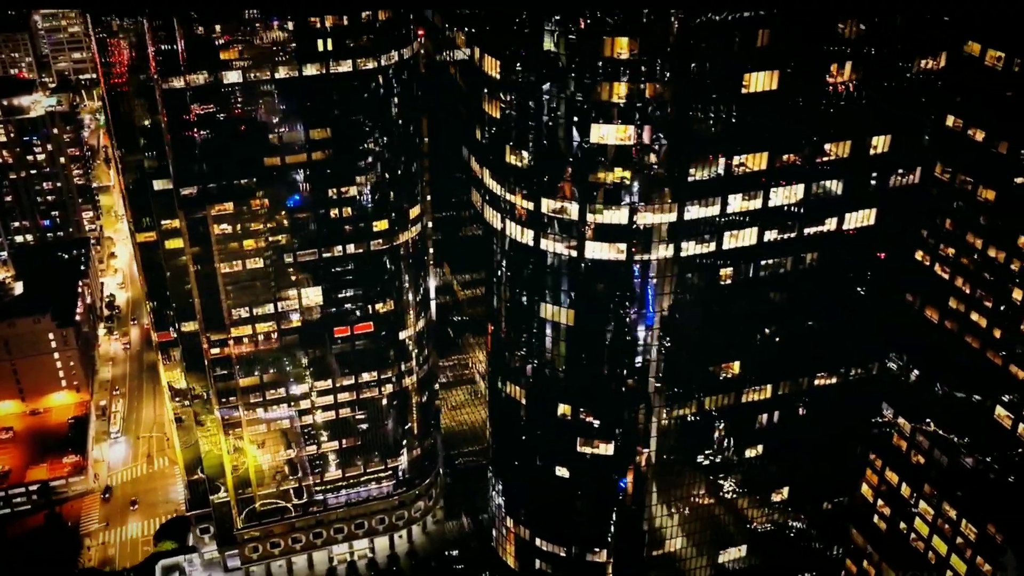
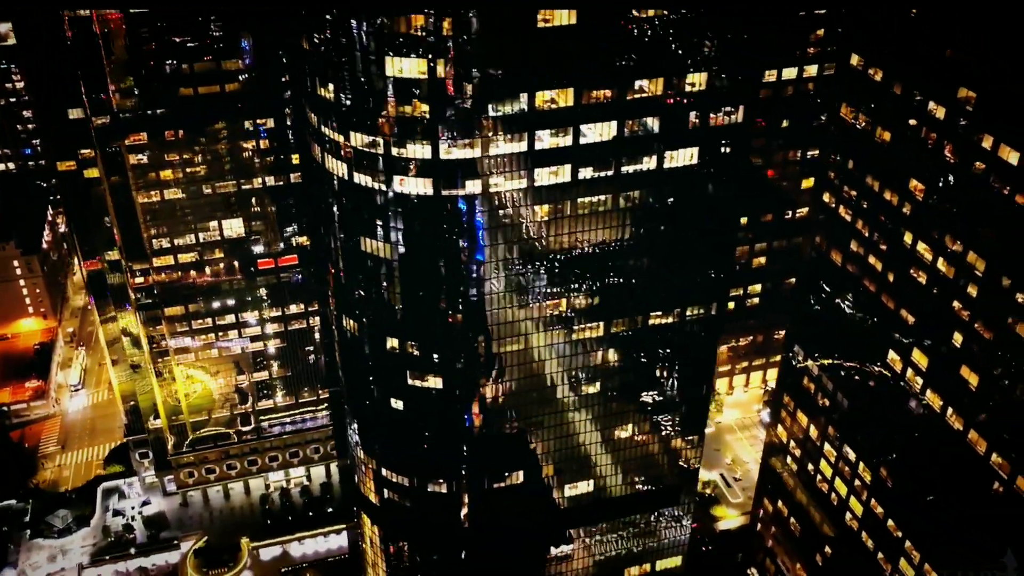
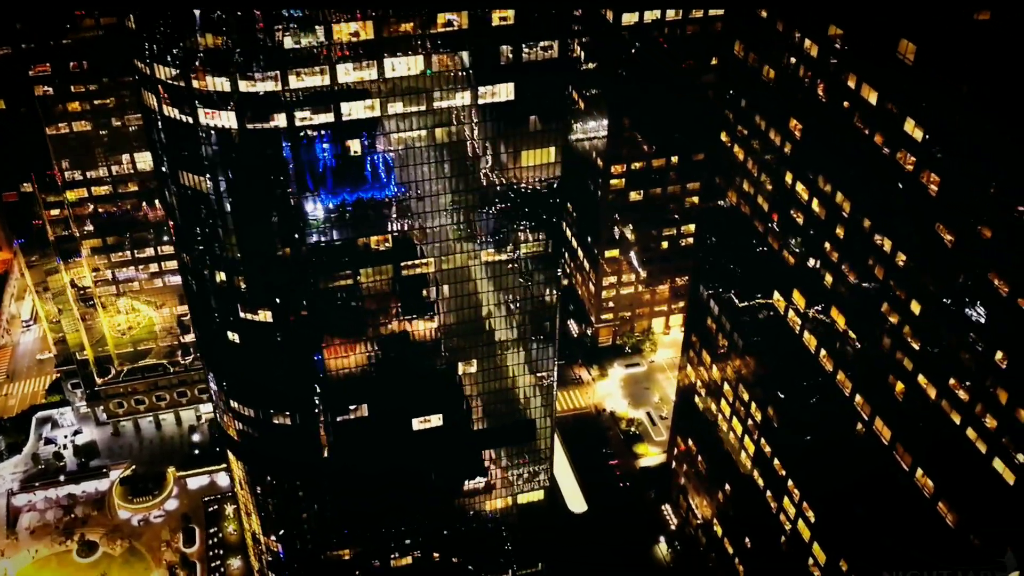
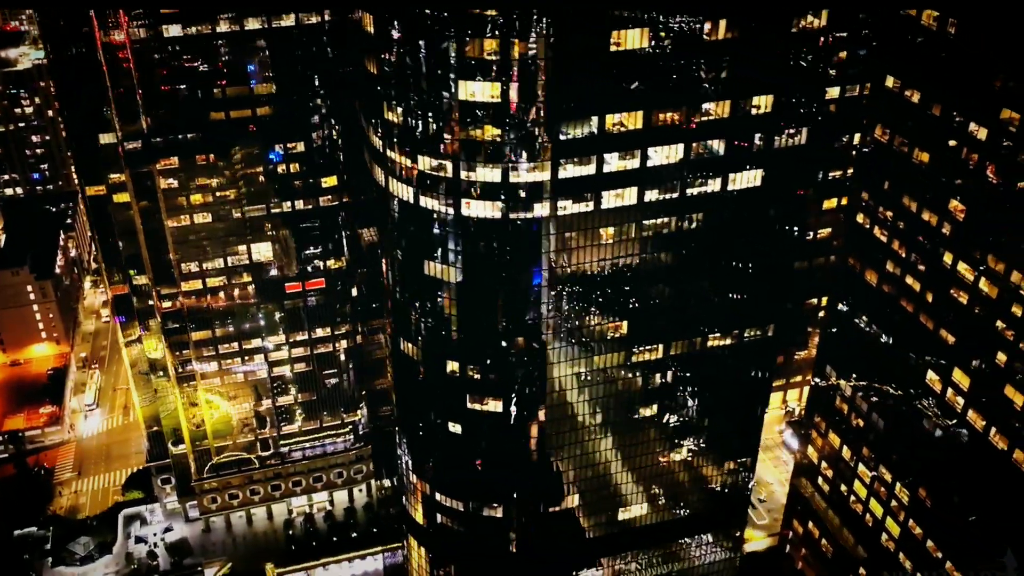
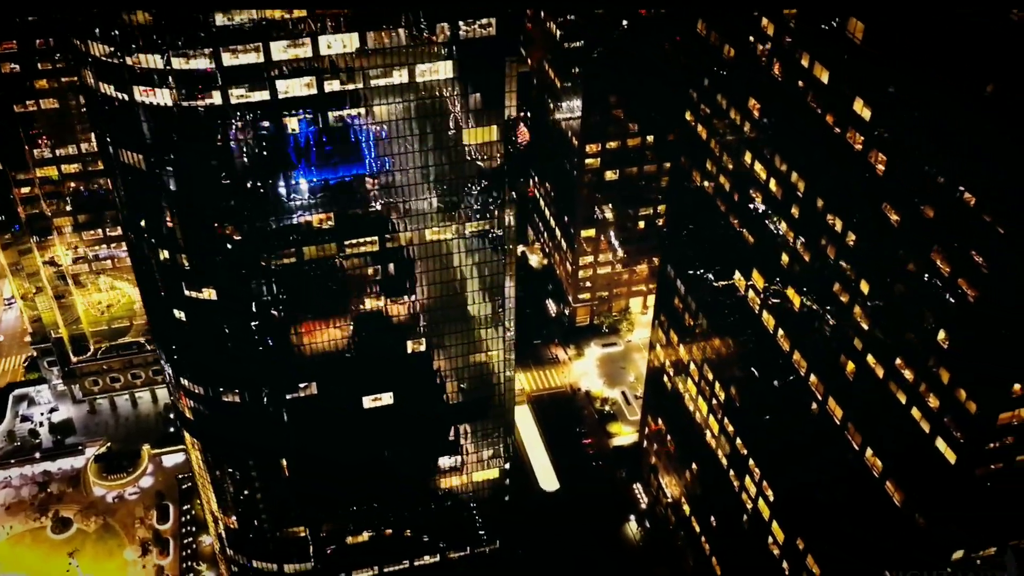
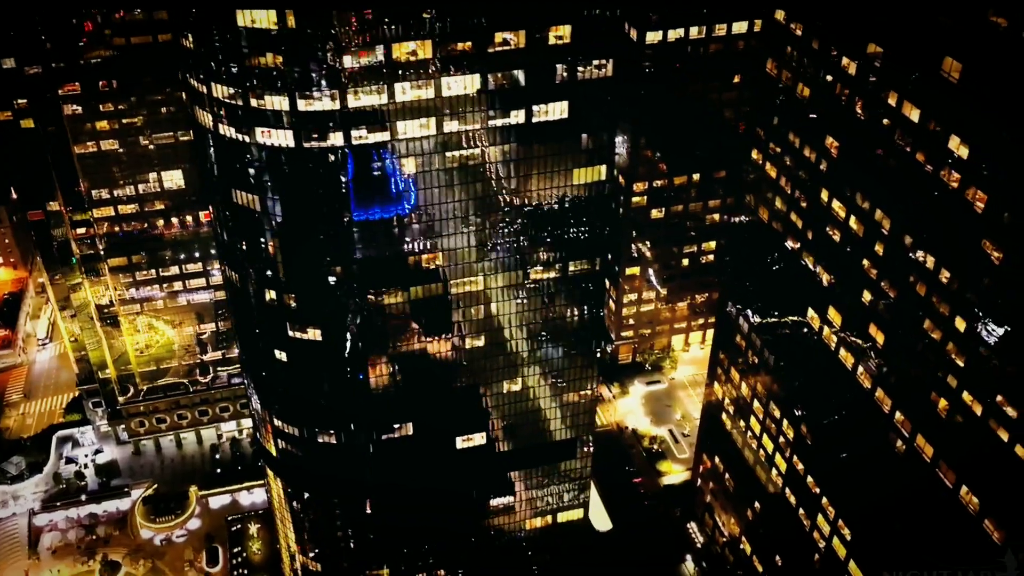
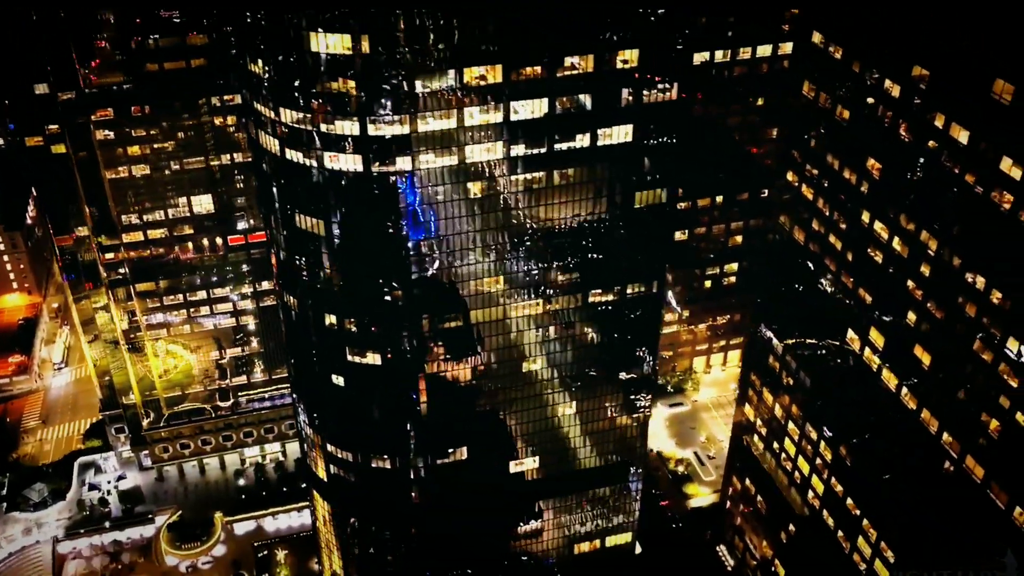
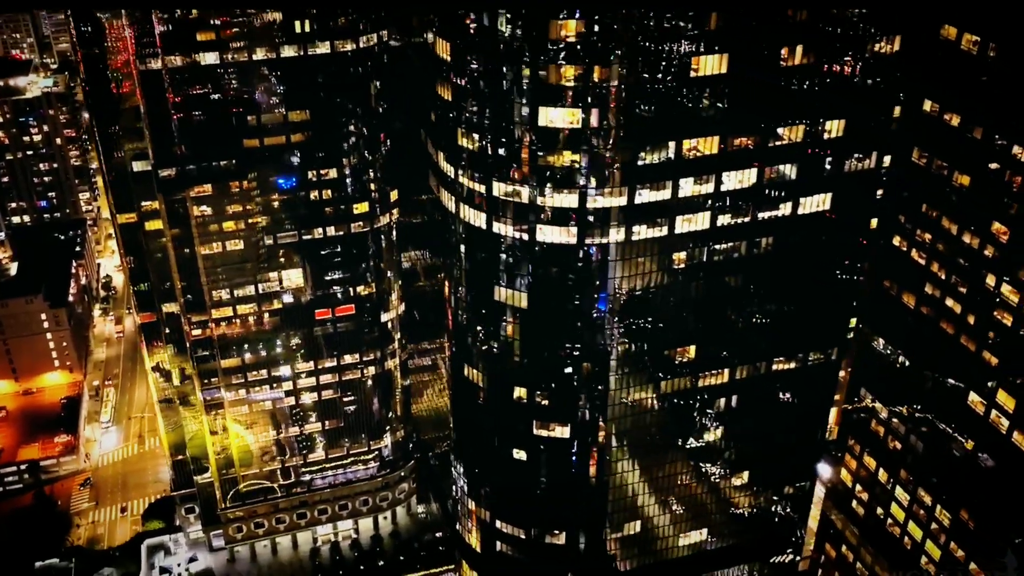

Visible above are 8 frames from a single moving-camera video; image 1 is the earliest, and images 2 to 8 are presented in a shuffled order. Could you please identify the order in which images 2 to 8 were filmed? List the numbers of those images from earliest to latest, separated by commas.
8, 4, 2, 7, 6, 3, 5
